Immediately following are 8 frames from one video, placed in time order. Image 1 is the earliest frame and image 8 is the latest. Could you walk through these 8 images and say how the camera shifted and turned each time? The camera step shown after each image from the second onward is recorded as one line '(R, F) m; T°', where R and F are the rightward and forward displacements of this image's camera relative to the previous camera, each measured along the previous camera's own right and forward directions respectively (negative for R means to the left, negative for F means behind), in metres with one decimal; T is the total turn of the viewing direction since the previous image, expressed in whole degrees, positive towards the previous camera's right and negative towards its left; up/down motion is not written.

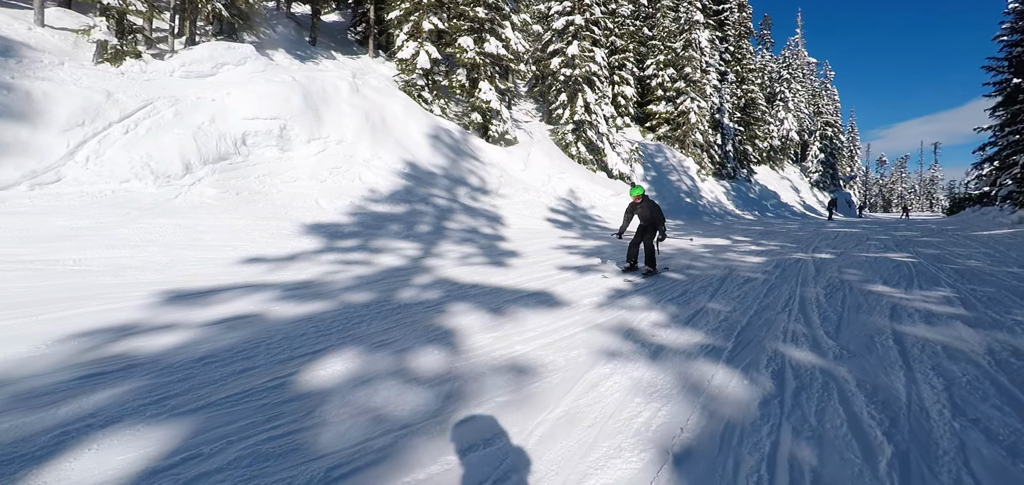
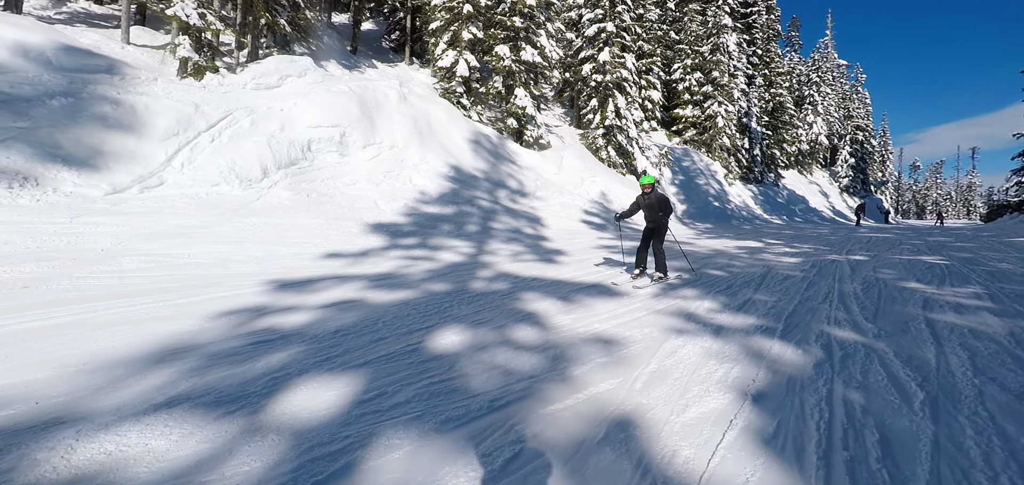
(-0.6, -0.8) m; -2°
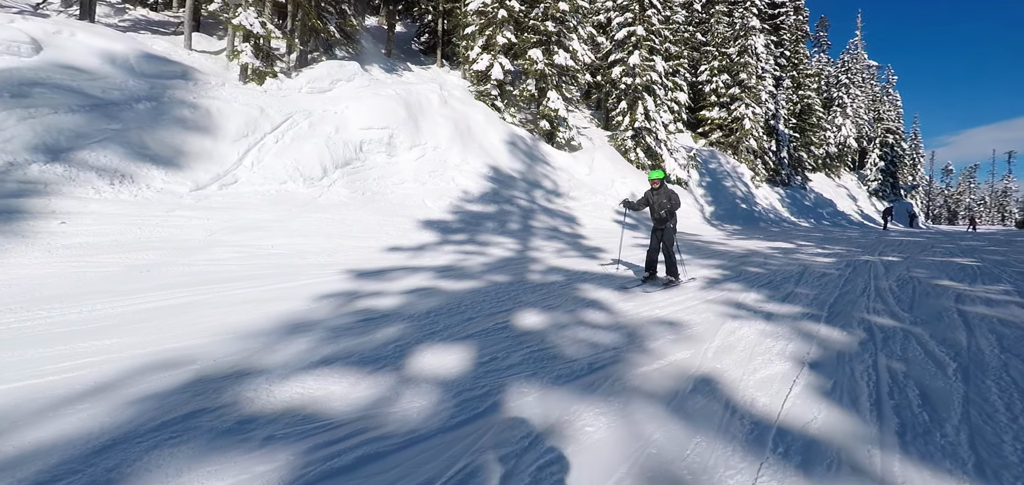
(-0.6, -0.7) m; -2°
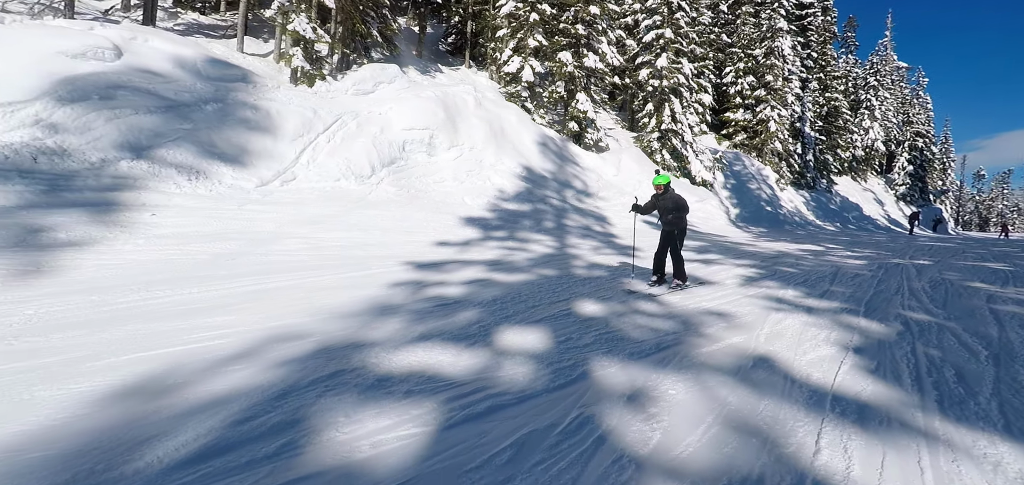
(-0.6, -0.6) m; -2°
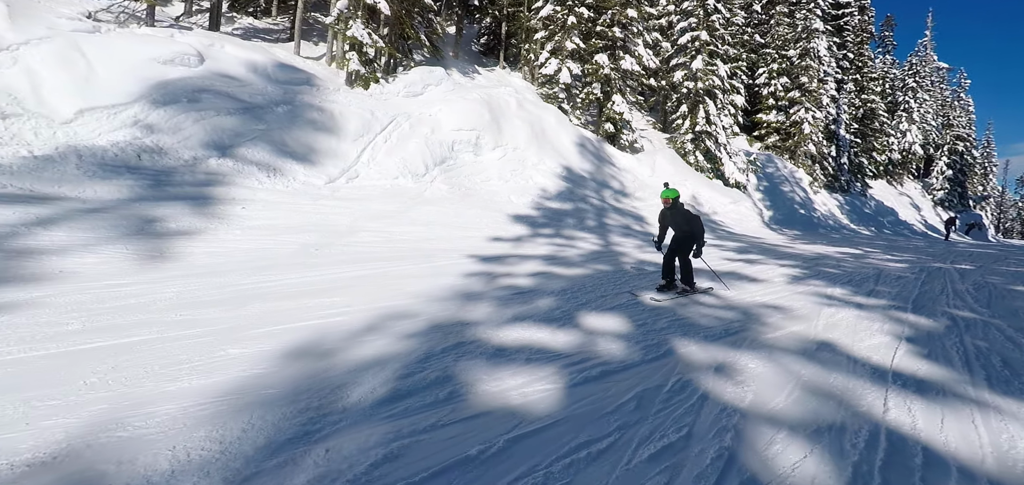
(-0.7, -0.7) m; -2°
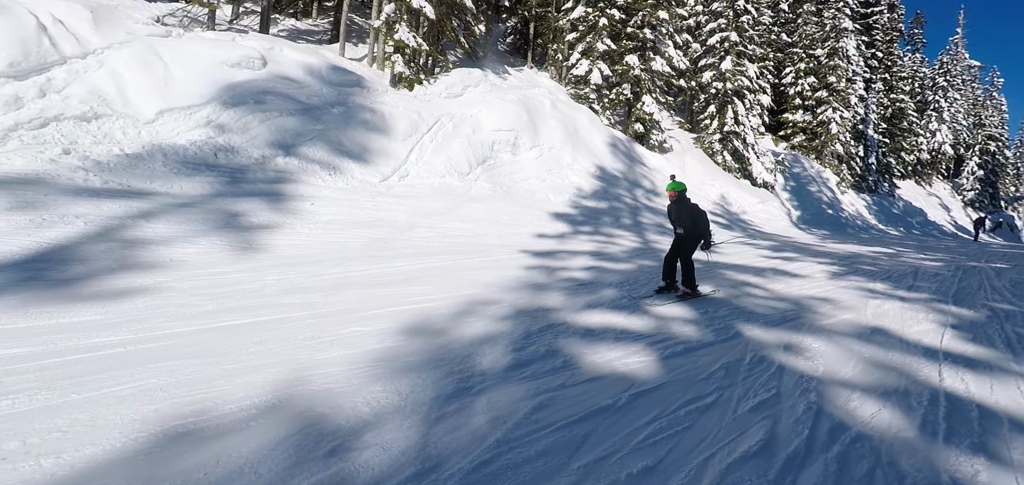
(-0.8, -0.6) m; -2°
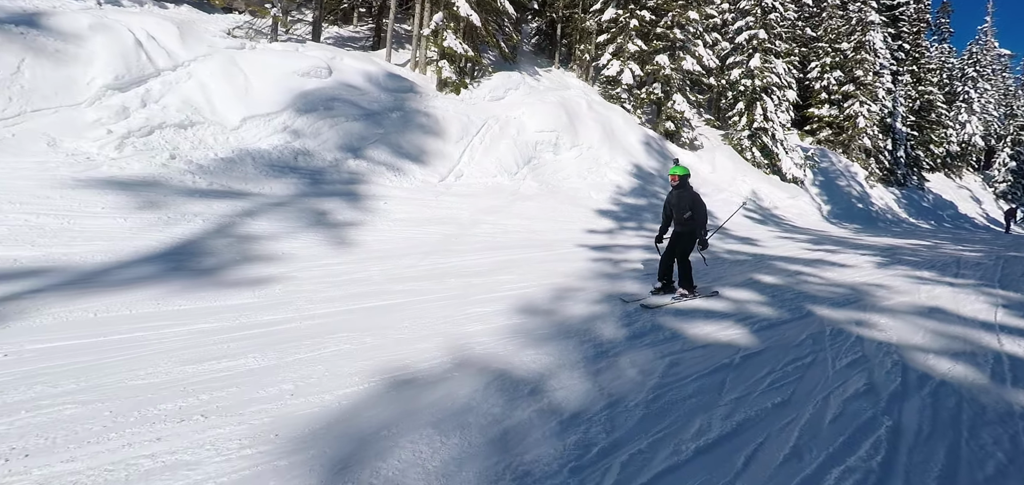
(-1.0, -0.8) m; -2°
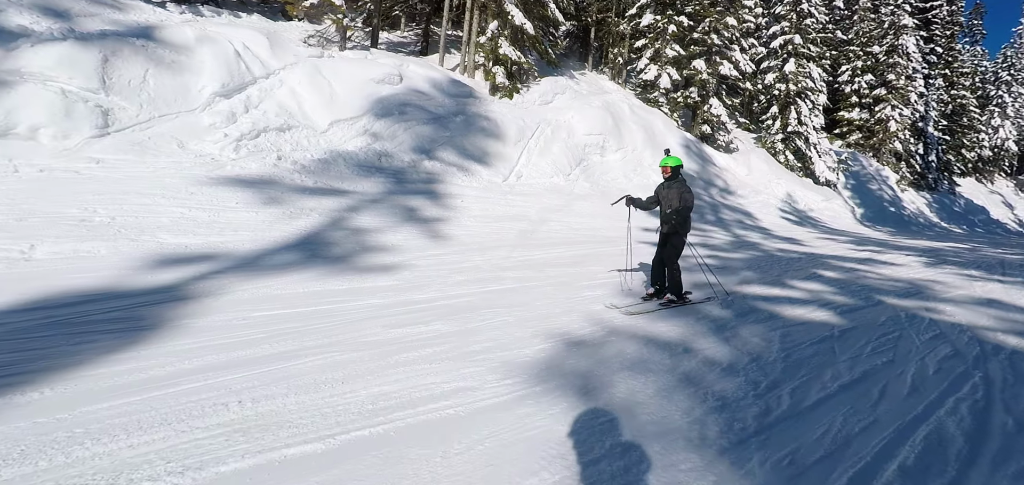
(-1.4, -1.0) m; -2°
